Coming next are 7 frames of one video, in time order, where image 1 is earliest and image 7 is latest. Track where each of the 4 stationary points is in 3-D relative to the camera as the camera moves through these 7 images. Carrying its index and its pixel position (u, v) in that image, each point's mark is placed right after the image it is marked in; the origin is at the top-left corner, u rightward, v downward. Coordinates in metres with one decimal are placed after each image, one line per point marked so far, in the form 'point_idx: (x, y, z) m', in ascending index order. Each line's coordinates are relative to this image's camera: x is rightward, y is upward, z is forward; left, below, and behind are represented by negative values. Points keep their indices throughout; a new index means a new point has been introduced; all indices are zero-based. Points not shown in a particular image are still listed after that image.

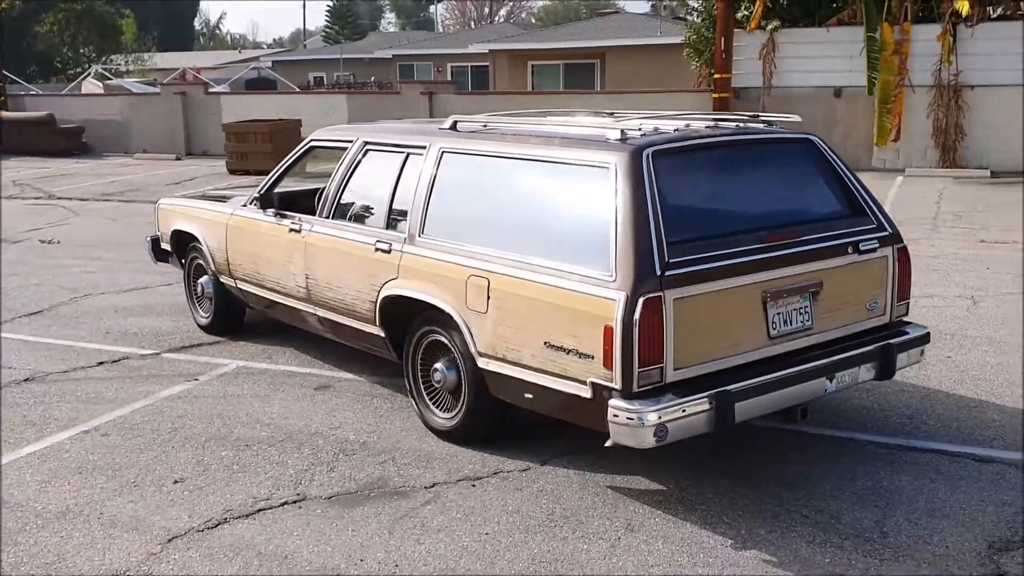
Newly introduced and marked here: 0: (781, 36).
0: (+4.5, +4.2, +16.8) m
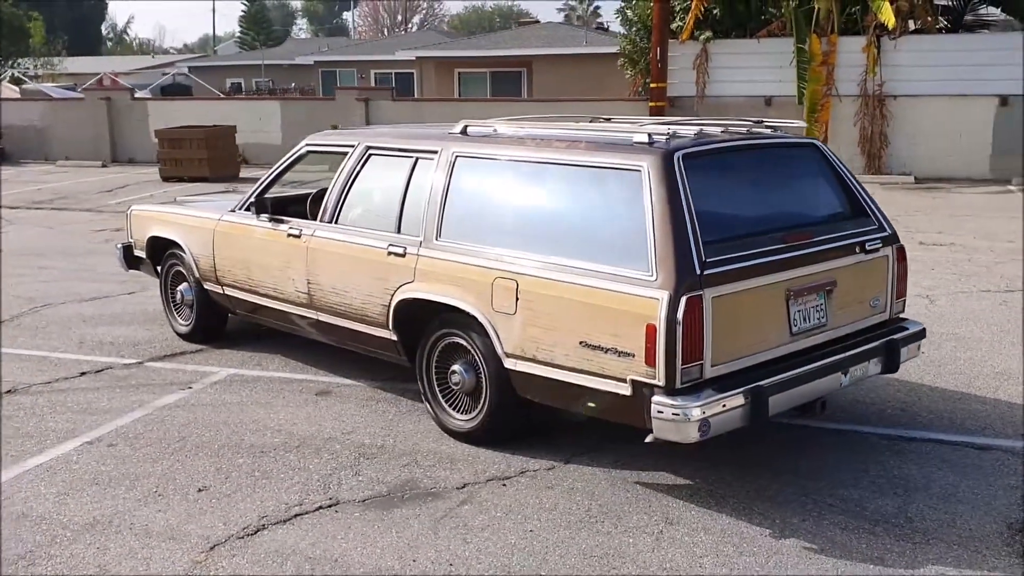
0: (+3.5, +4.1, +17.3) m
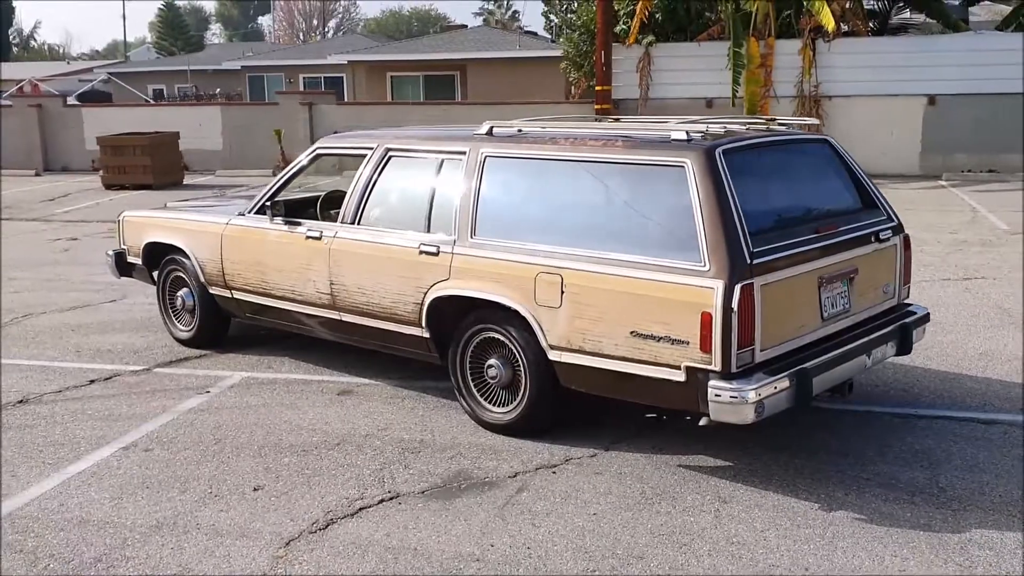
0: (+2.5, +4.2, +17.7) m
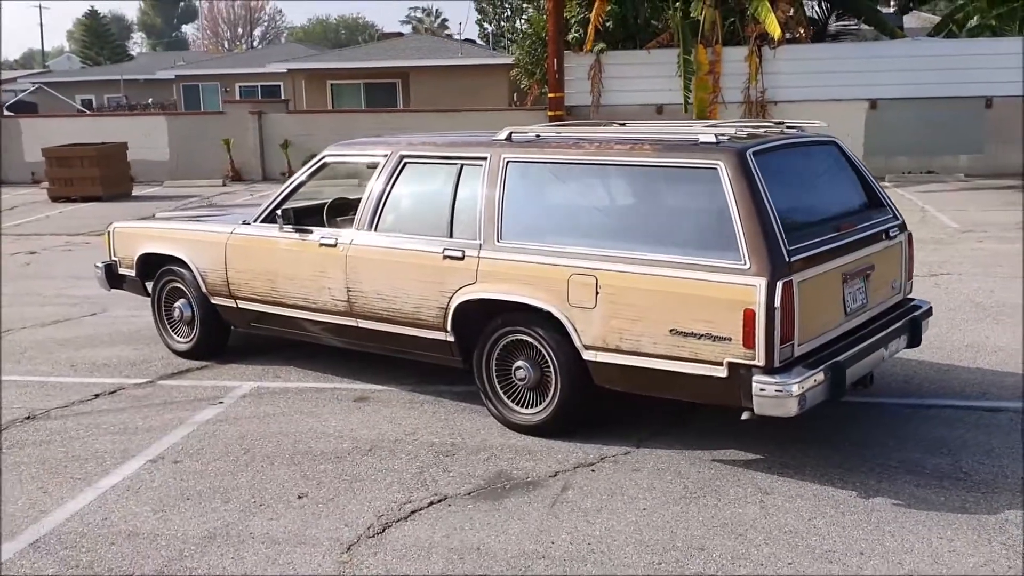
0: (+1.7, +4.1, +17.9) m
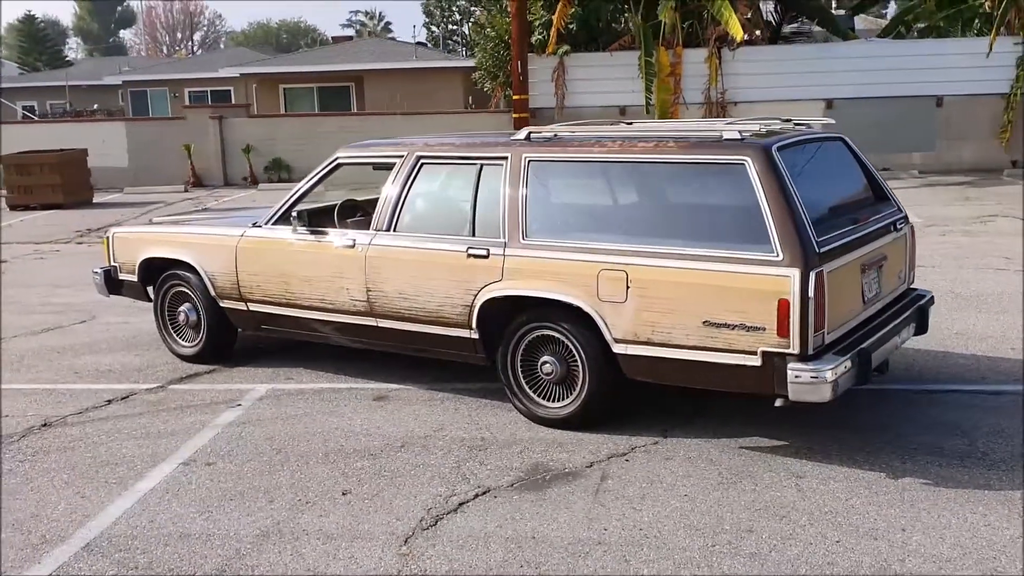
0: (+1.0, +4.1, +18.1) m
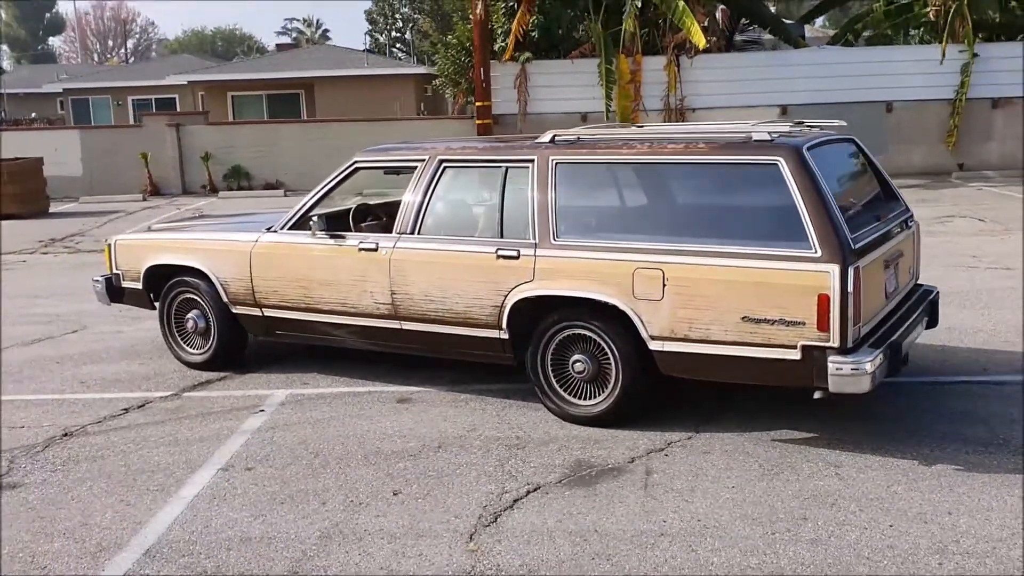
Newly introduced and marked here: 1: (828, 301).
0: (+0.3, +4.0, +18.3) m
1: (+1.4, -0.1, +4.6) m
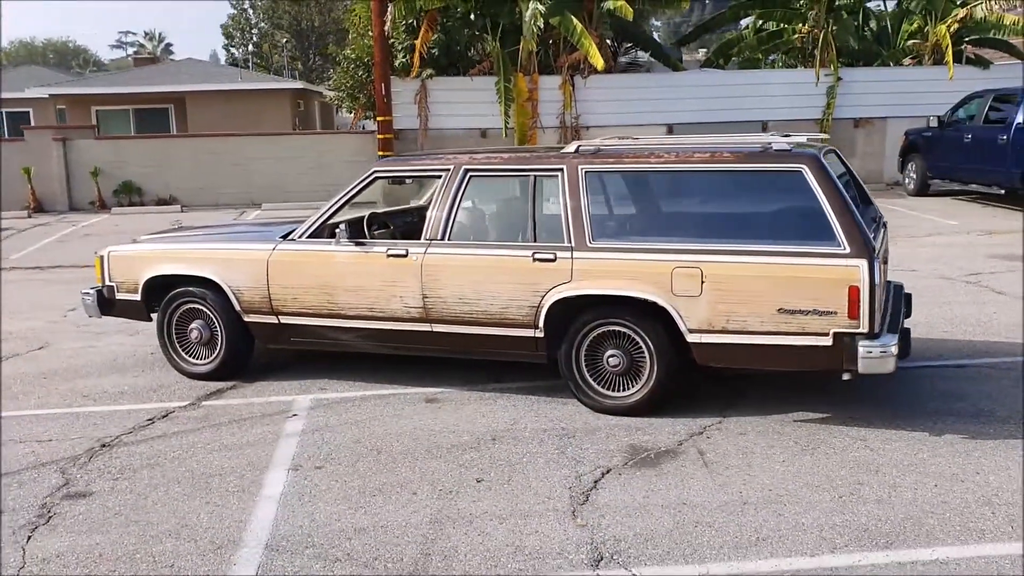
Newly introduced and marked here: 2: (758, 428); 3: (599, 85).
0: (-1.5, +3.7, +18.6) m
1: (+1.7, 0.0, +5.1) m
2: (+1.3, -0.8, +5.5) m
3: (+1.6, +3.9, +19.3) m
